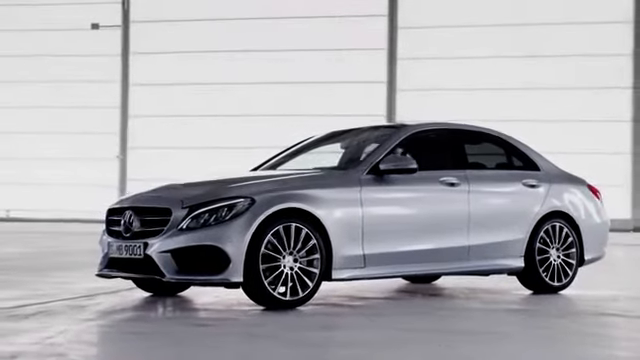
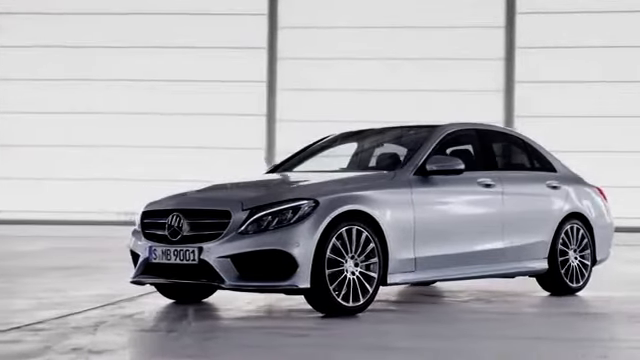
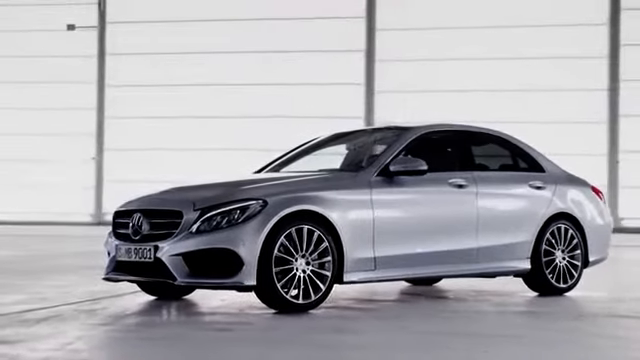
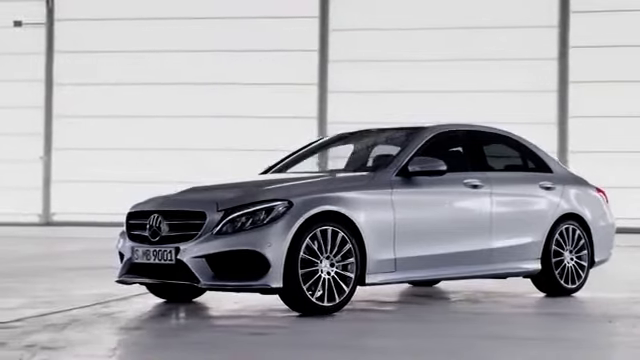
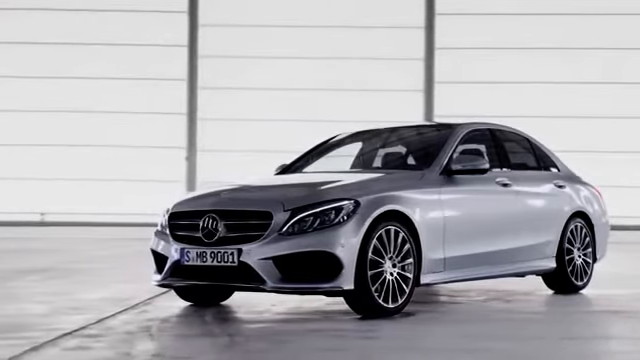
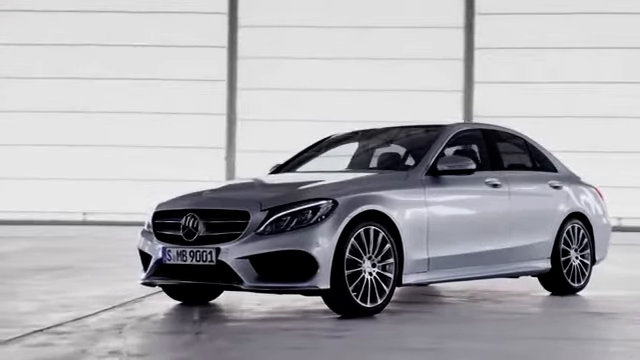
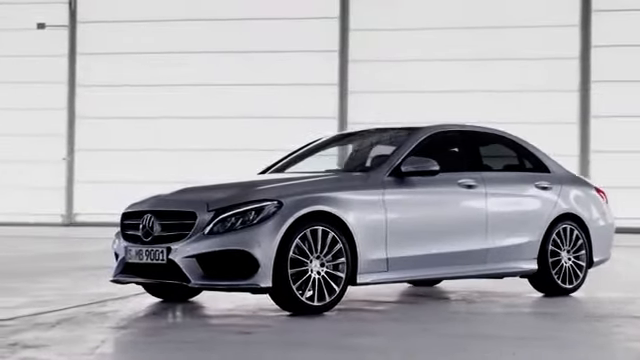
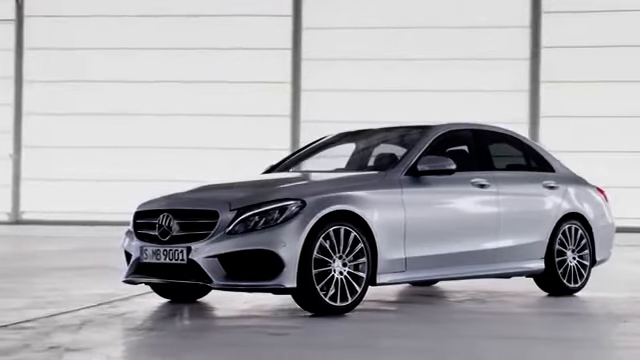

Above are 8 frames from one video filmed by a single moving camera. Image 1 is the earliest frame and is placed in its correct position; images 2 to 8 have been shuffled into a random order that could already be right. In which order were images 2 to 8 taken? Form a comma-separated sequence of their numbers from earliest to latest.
3, 7, 4, 8, 2, 6, 5
